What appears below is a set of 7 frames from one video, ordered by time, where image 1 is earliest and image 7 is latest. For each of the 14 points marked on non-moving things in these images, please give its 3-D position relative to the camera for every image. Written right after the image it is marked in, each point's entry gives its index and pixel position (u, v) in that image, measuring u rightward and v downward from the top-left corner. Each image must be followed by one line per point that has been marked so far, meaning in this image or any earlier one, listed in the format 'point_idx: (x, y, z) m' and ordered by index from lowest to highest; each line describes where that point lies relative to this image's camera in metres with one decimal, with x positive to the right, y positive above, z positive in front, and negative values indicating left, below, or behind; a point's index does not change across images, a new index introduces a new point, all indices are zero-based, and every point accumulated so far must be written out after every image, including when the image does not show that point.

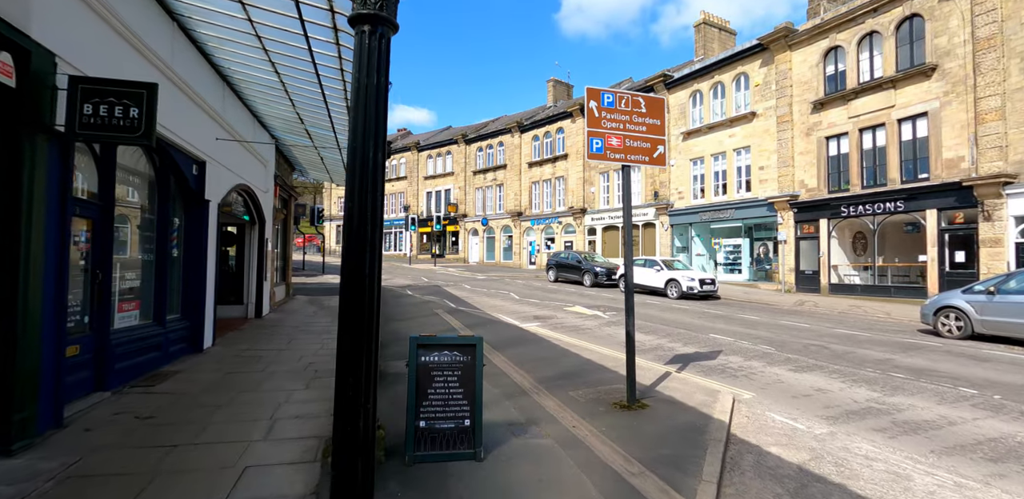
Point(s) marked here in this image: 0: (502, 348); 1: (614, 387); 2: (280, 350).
0: (-0.2, -1.9, +8.7) m
1: (+1.4, -1.9, +6.0) m
2: (-4.4, -1.9, +8.7) m
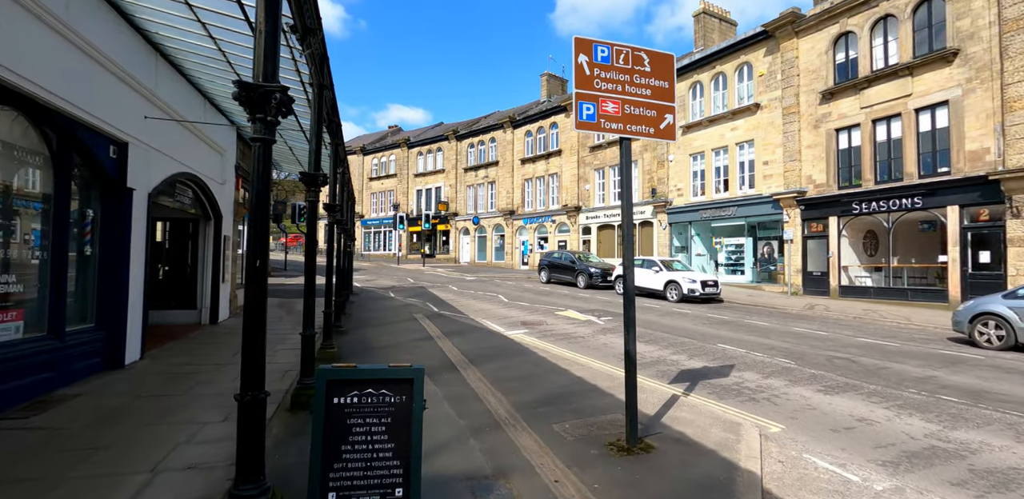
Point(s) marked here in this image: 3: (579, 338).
0: (-0.5, -1.9, +7.4) m
1: (+1.1, -1.8, +4.8) m
2: (-4.8, -1.9, +7.4) m
3: (+1.5, -1.9, +9.7) m
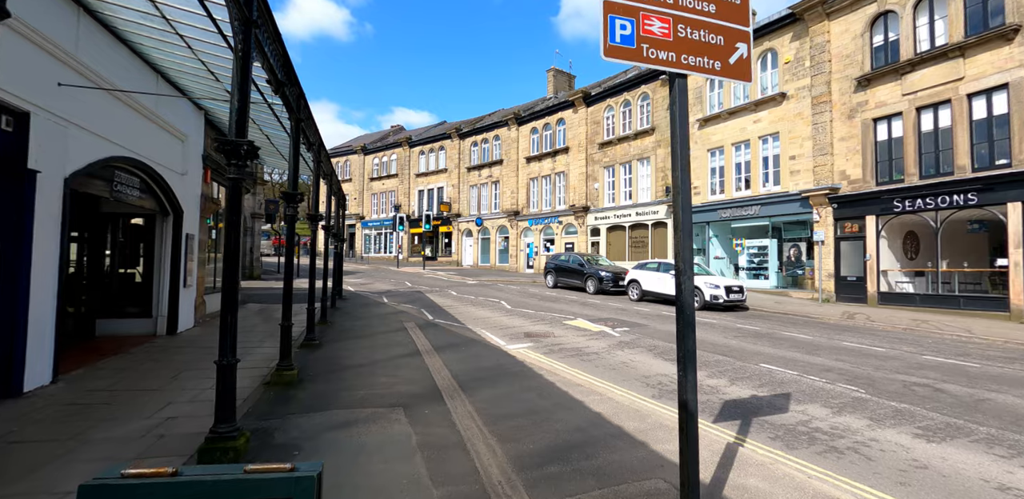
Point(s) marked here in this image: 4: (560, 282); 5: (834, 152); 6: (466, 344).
0: (-0.5, -1.9, +6.0) m
1: (+1.0, -1.8, +3.3) m
2: (-4.8, -1.8, +6.0) m
3: (+1.5, -1.9, +8.3) m
4: (+2.1, -1.5, +20.0) m
5: (+11.8, +3.6, +16.4) m
6: (-0.9, -1.9, +8.7) m
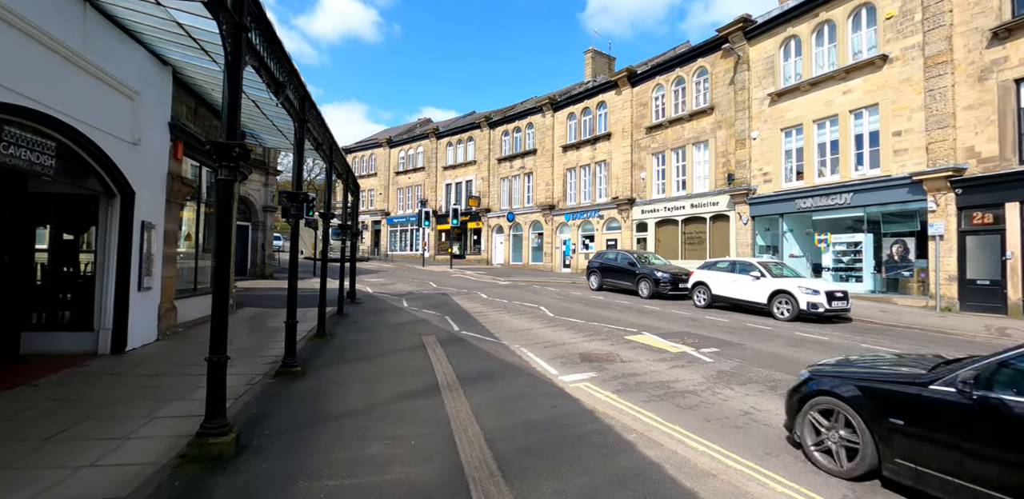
0: (+0.1, -1.7, +3.5) m
1: (+1.5, -1.7, +0.7) m
2: (-4.2, -1.7, +3.8) m
3: (+2.2, -1.8, +5.6) m
4: (+3.6, -1.3, +17.3) m
5: (+13.0, +3.7, +13.1) m
6: (-0.1, -1.7, +6.2) m
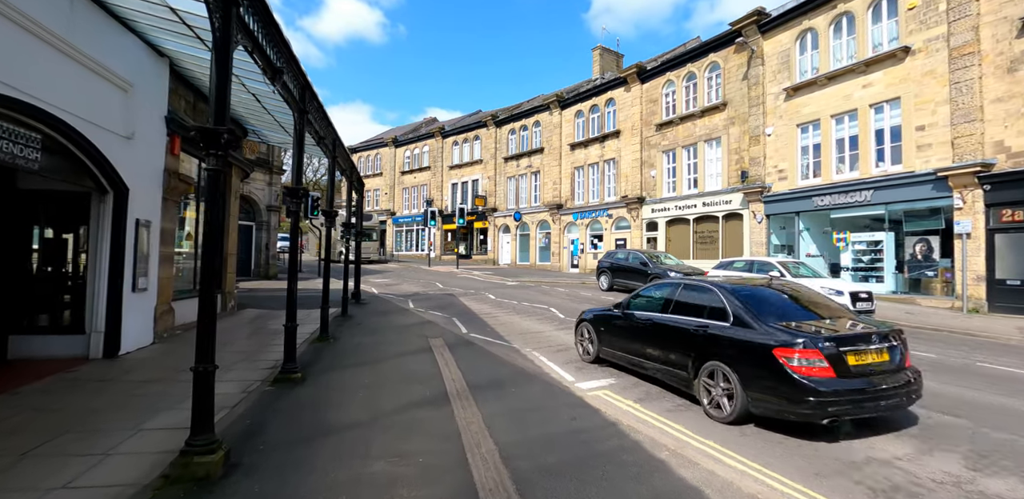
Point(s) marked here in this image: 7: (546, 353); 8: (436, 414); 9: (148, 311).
0: (+0.2, -1.7, +3.1) m
1: (+1.6, -1.7, +0.3) m
2: (-4.0, -1.7, +3.4) m
3: (+2.4, -1.8, +5.2) m
4: (+3.9, -1.3, +16.8) m
5: (+13.3, +3.7, +12.5) m
6: (+0.1, -1.7, +5.8) m
7: (+0.6, -1.7, +7.5) m
8: (-0.8, -1.7, +4.7) m
9: (-6.0, -1.0, +7.3) m
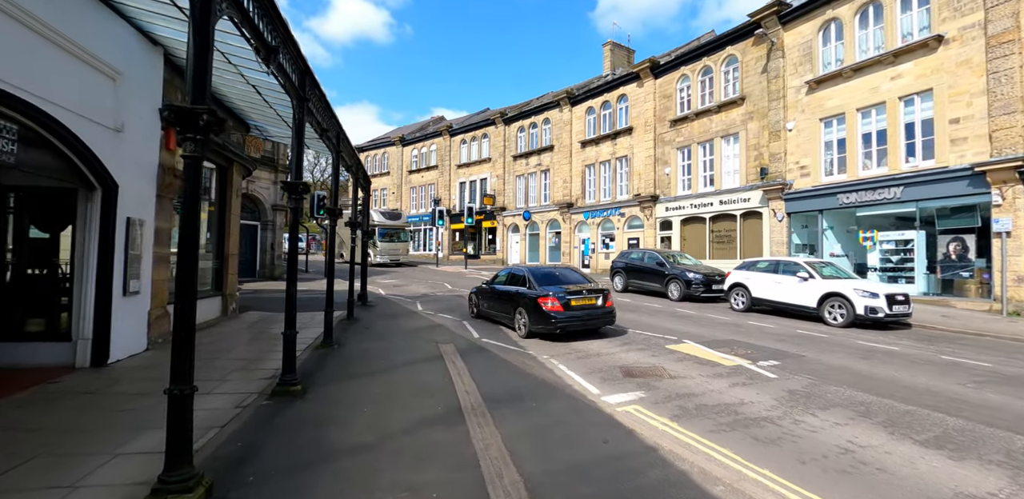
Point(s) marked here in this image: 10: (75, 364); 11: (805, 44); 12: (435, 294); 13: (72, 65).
0: (+0.4, -1.7, +2.6) m
1: (+1.7, -1.7, -0.2) m
2: (-3.8, -1.7, +3.0) m
3: (+2.6, -1.8, +4.7) m
4: (+4.3, -1.3, +16.2) m
5: (+13.6, +3.7, +11.8) m
6: (+0.3, -1.7, +5.3) m
7: (+0.8, -1.7, +7.0) m
8: (-0.6, -1.7, +4.2) m
9: (-5.7, -1.0, +6.8) m
10: (-5.8, -1.5, +6.0) m
11: (+10.9, +7.6, +16.6) m
12: (-2.8, -1.6, +16.2) m
13: (-5.5, +2.3, +5.5) m
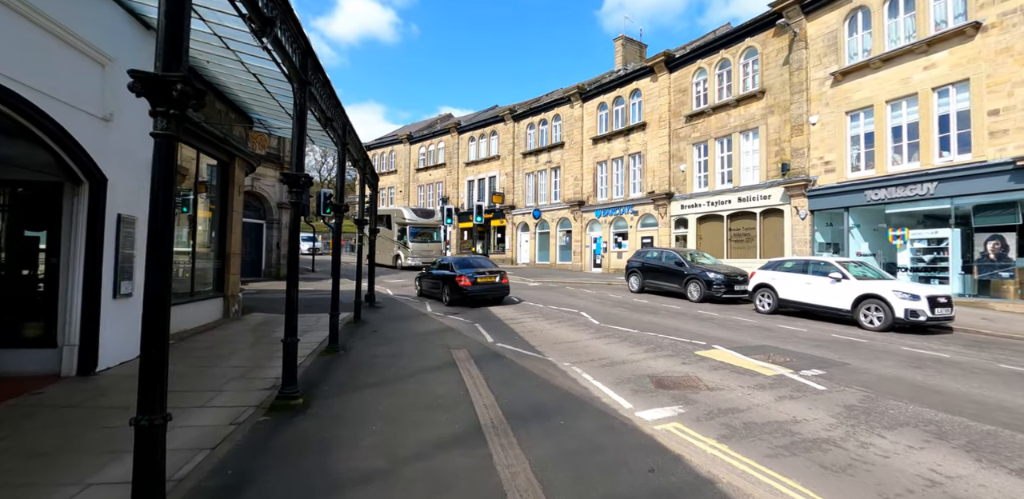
0: (+0.6, -1.7, +2.0) m
1: (+1.9, -1.7, -0.8) m
2: (-3.6, -1.7, +2.5) m
3: (+2.9, -1.8, +4.1) m
4: (+4.7, -1.3, +15.6) m
5: (+13.9, +3.8, +11.0) m
6: (+0.6, -1.7, +4.8) m
7: (+1.1, -1.7, +6.5) m
8: (-0.3, -1.7, +3.6) m
9: (-5.4, -1.0, +6.4) m
10: (-5.6, -1.5, +5.5) m
11: (+11.3, +7.7, +15.9) m
12: (-2.4, -1.6, +15.7) m
13: (-5.2, +2.3, +5.1) m
